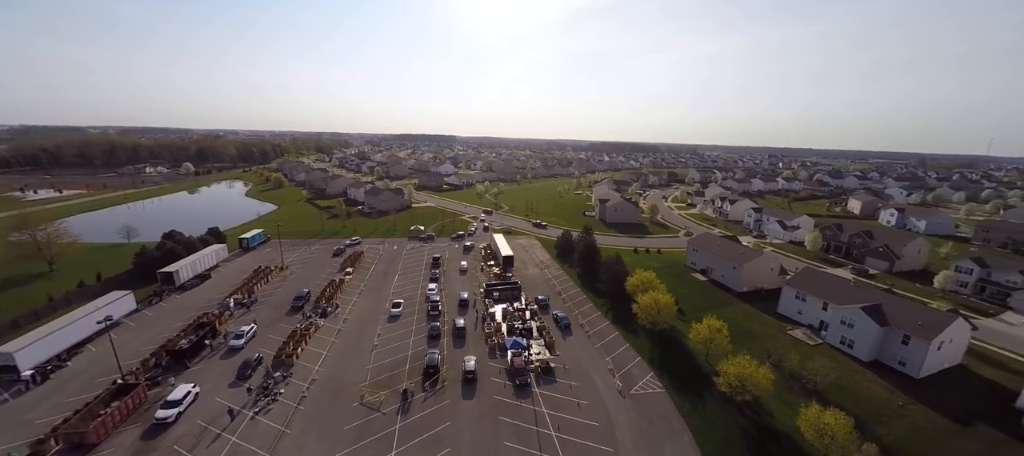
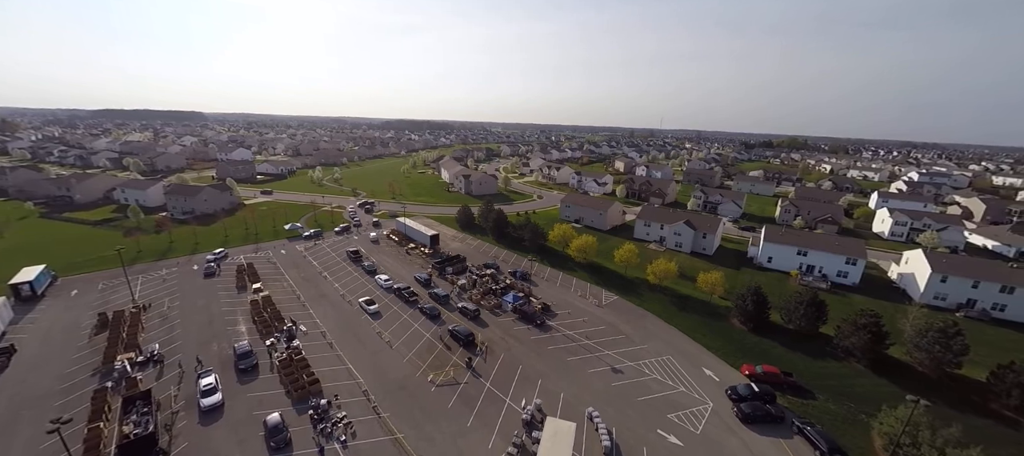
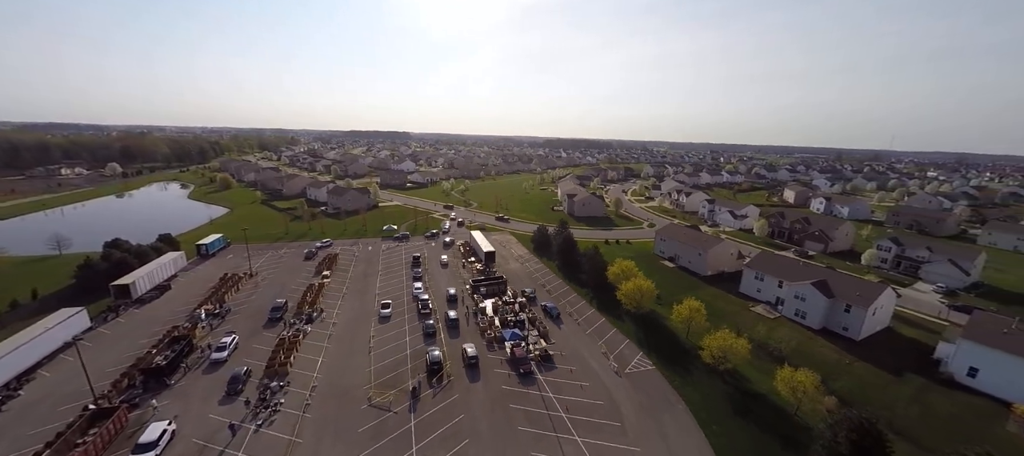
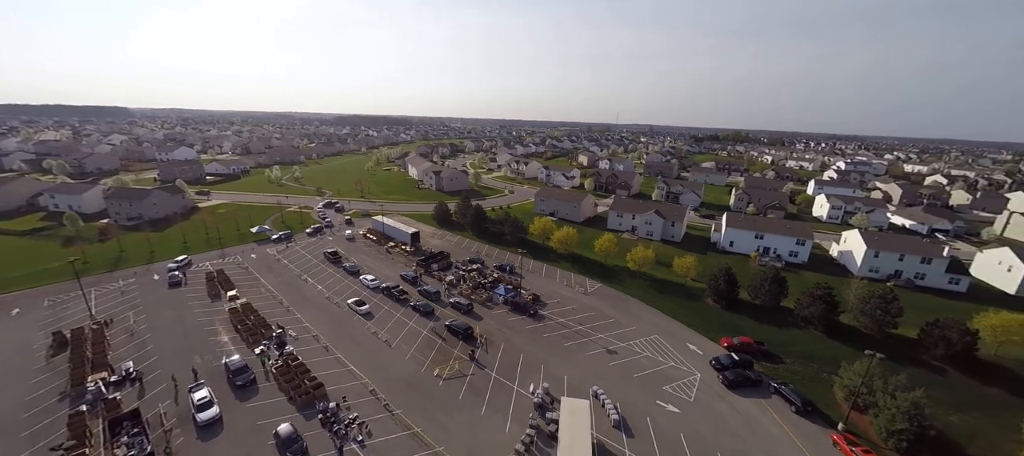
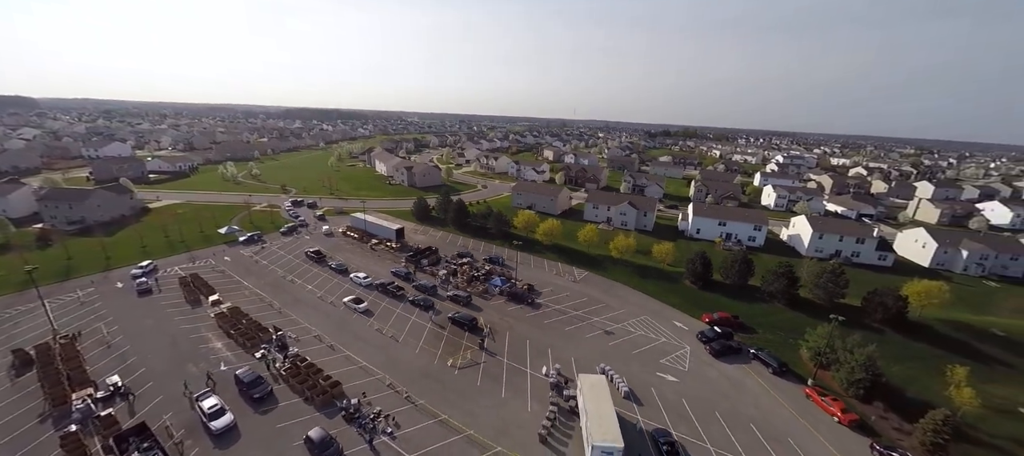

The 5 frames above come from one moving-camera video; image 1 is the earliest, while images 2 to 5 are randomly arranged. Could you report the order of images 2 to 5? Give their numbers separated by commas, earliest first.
3, 2, 4, 5
